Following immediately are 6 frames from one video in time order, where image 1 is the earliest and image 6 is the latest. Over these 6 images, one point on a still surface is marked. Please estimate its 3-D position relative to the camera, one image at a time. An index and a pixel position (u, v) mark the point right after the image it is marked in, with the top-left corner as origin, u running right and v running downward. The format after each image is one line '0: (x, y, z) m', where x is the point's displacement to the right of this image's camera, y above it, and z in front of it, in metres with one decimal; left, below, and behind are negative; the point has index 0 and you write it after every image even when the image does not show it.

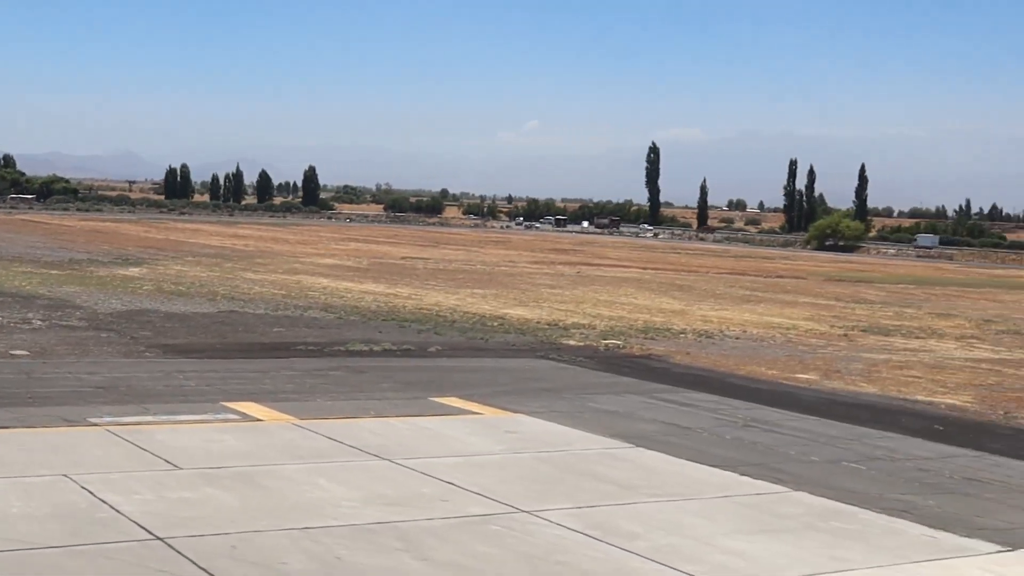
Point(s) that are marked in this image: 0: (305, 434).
0: (-2.1, -1.5, +14.3) m
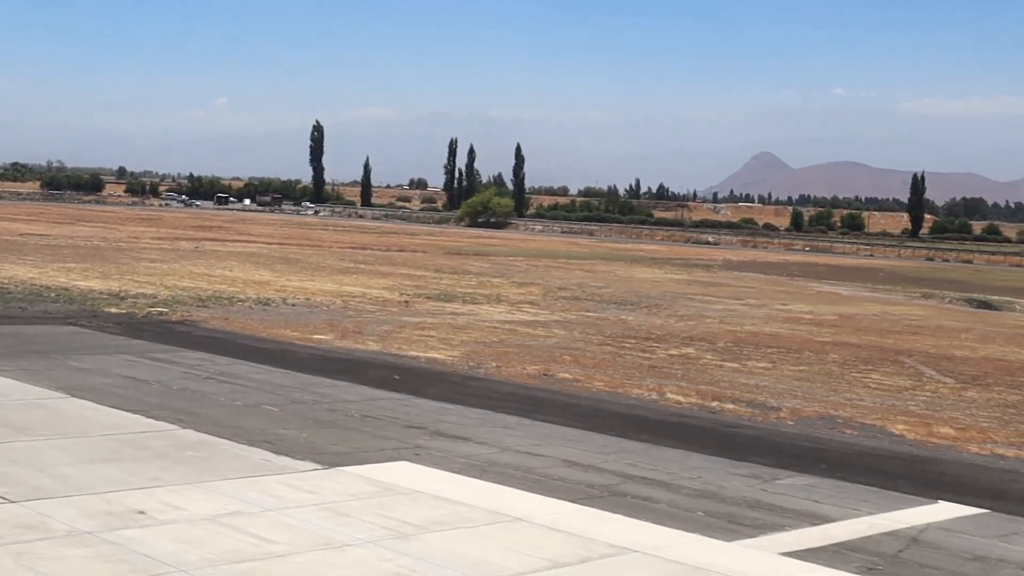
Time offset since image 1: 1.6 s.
0: (-8.2, -1.1, +15.1) m
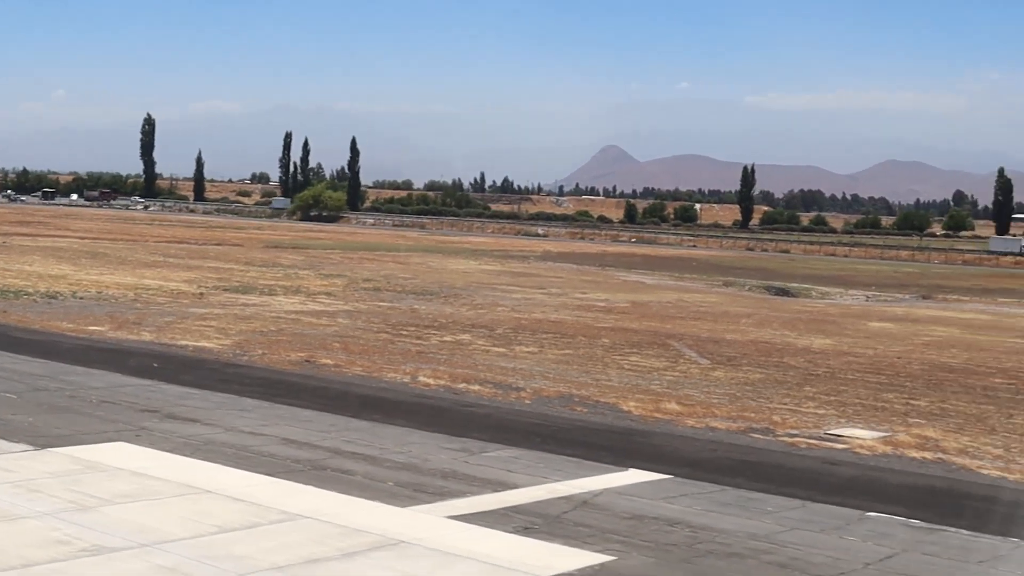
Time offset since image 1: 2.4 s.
0: (-11.2, -1.0, +15.0) m
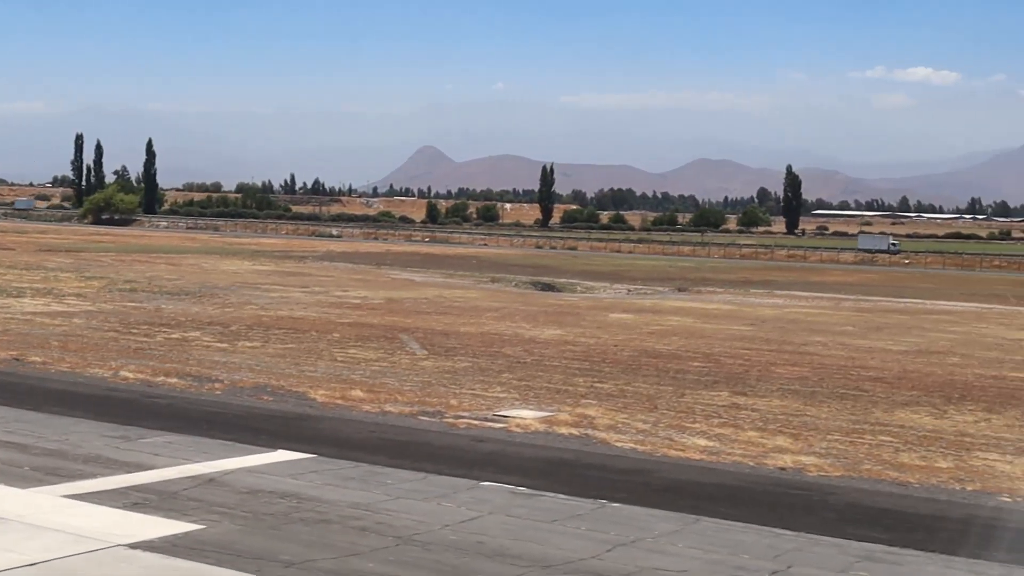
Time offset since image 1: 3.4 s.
0: (-15.0, -1.2, +14.5) m
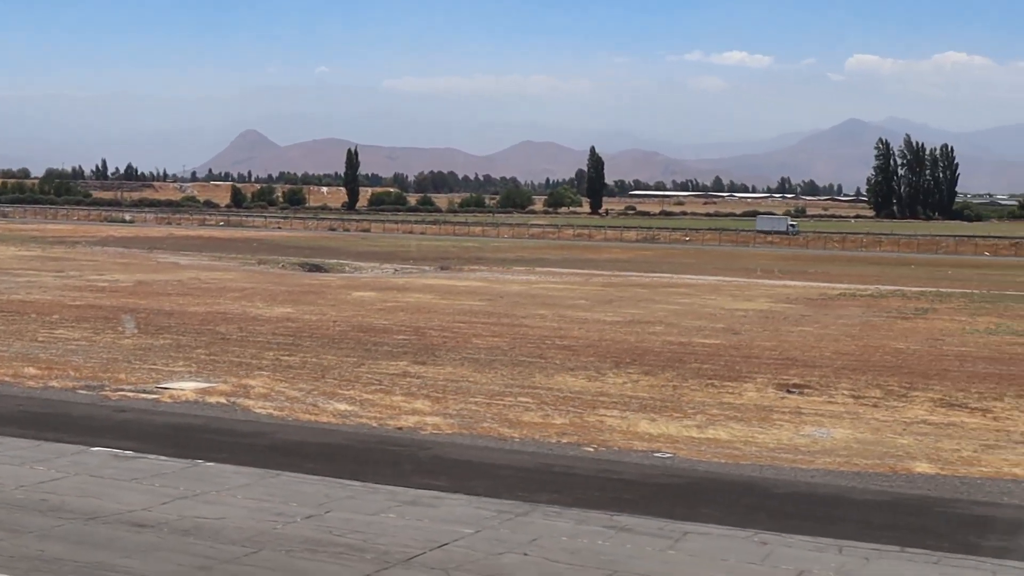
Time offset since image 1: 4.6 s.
0: (-19.2, -1.2, +13.9) m
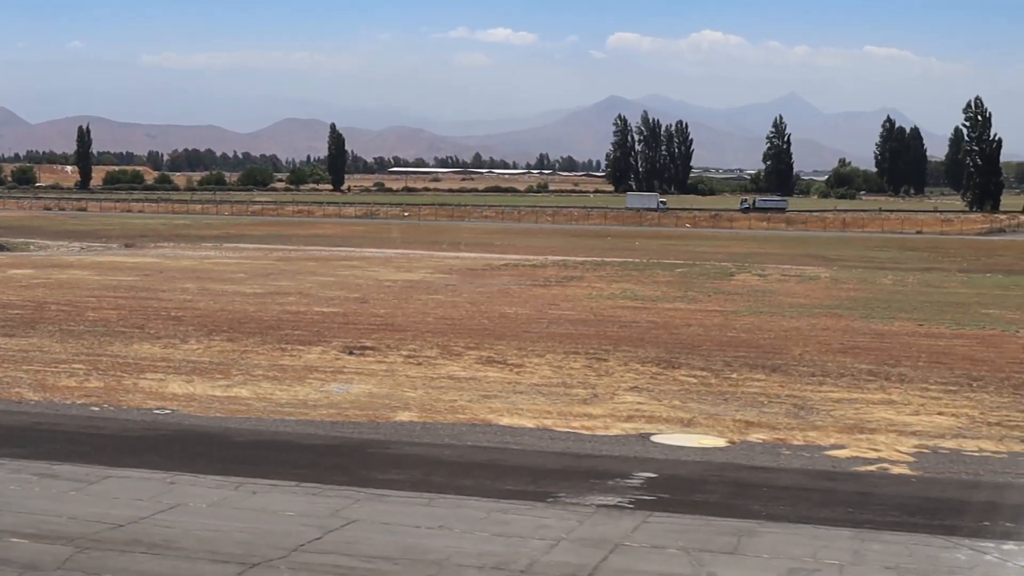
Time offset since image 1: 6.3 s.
0: (-24.8, -1.2, +12.3) m
